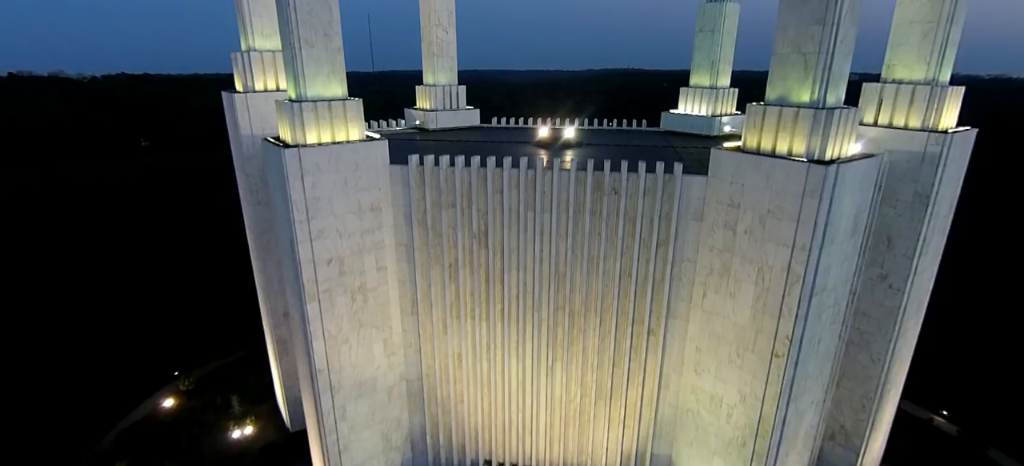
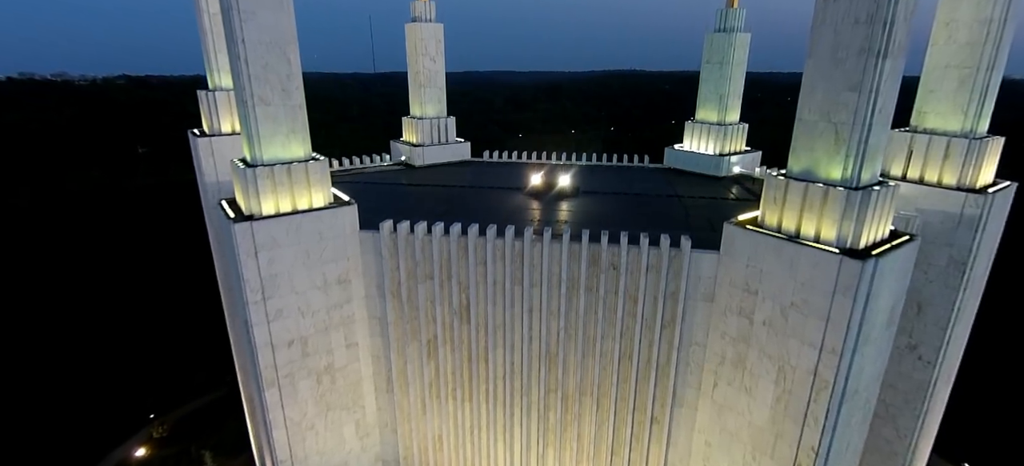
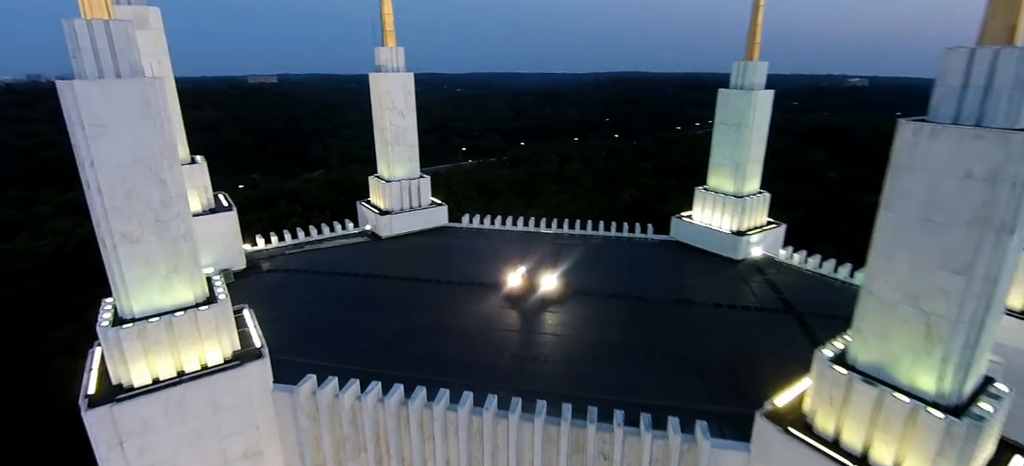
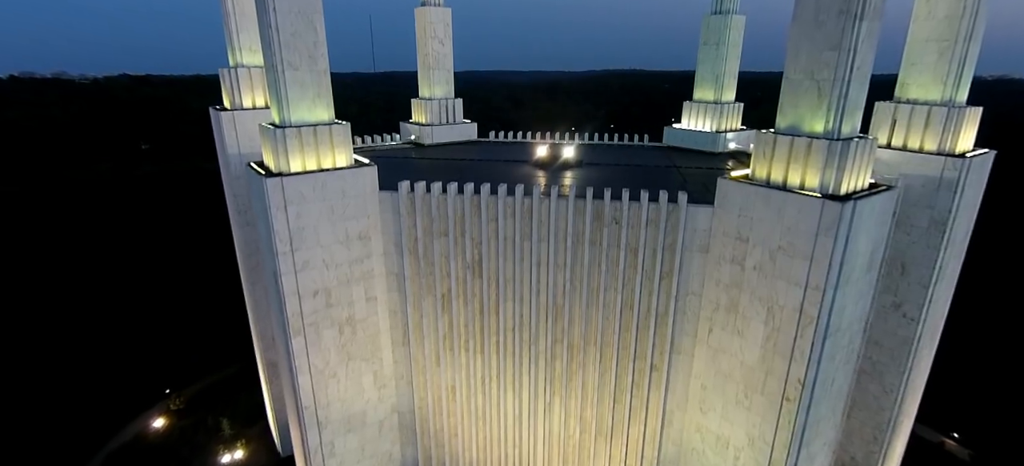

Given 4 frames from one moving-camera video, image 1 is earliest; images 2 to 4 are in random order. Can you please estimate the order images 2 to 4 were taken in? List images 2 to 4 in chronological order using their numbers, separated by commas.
4, 2, 3
